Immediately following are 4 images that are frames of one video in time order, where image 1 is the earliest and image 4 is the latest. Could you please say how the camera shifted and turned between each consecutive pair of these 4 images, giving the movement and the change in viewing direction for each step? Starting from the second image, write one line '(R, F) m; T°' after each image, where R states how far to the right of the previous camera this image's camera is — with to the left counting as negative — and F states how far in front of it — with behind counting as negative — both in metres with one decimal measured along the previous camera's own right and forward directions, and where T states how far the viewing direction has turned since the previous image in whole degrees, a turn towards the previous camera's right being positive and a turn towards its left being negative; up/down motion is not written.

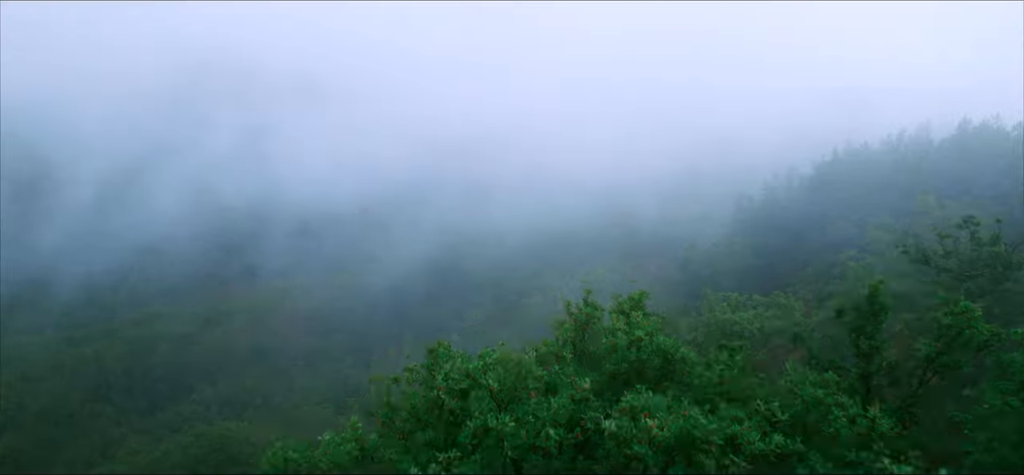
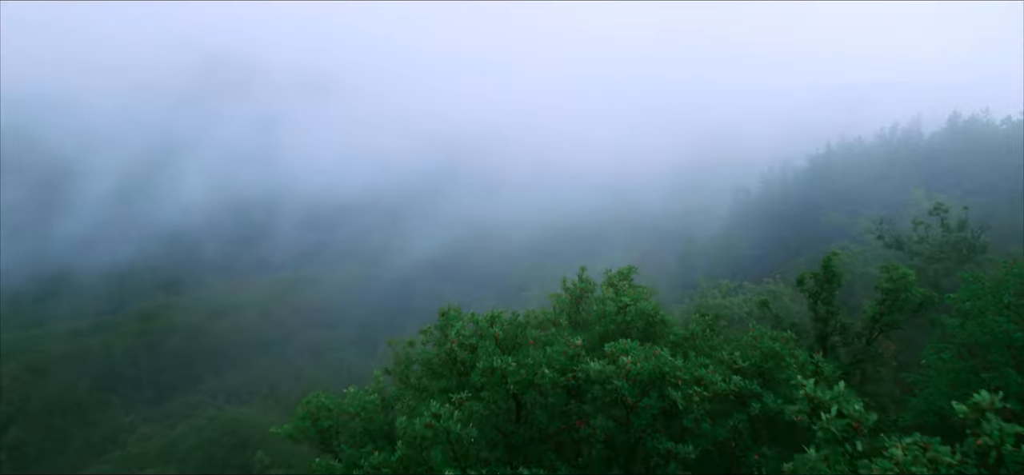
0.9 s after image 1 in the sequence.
(0.0, -1.6) m; 0°
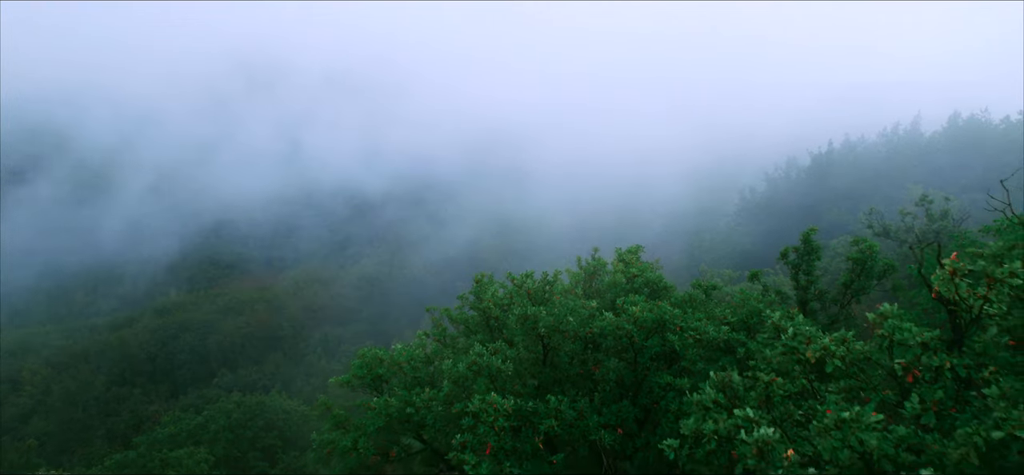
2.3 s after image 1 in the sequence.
(-0.5, -2.2) m; -1°
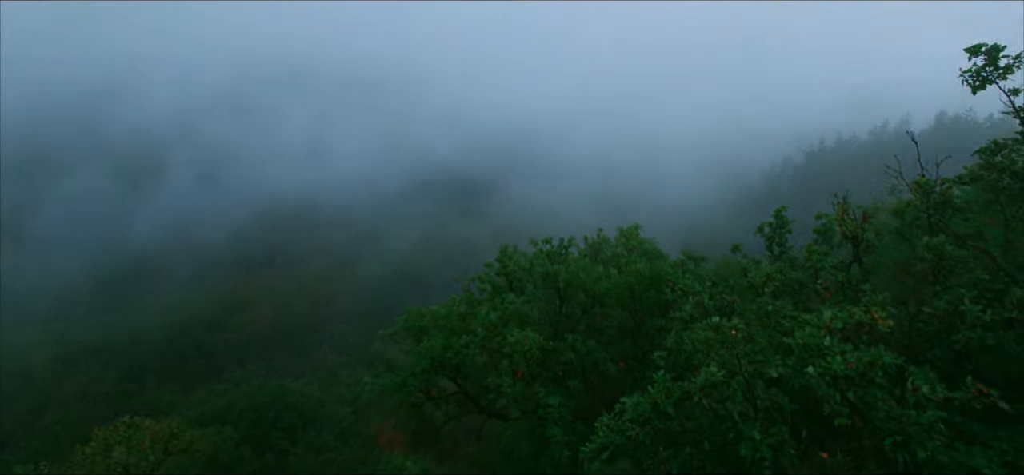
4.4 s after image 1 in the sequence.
(-0.6, -2.8) m; 0°
